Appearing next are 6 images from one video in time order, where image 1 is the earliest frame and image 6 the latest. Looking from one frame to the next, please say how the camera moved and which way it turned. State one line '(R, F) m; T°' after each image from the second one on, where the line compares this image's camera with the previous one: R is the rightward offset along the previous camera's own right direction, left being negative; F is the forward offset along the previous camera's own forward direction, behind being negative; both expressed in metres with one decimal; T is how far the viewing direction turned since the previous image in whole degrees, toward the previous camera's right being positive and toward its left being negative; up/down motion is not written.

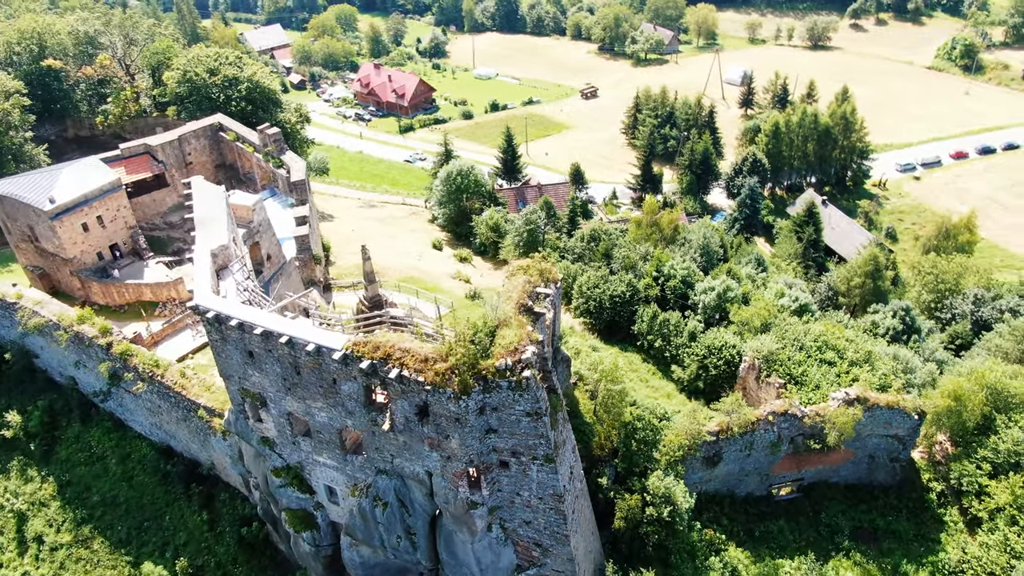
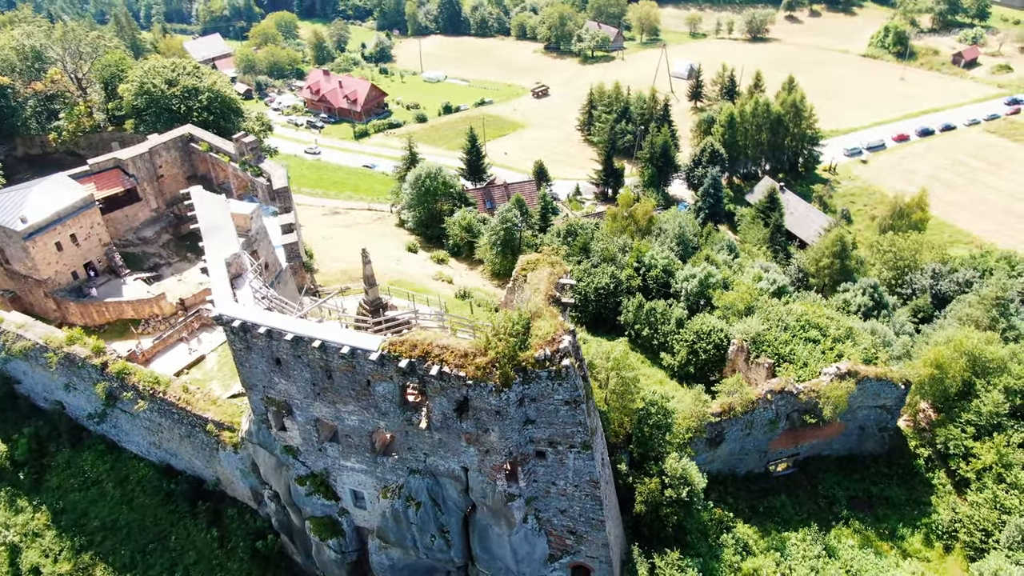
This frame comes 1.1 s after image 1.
(-2.0, -0.1) m; +4°
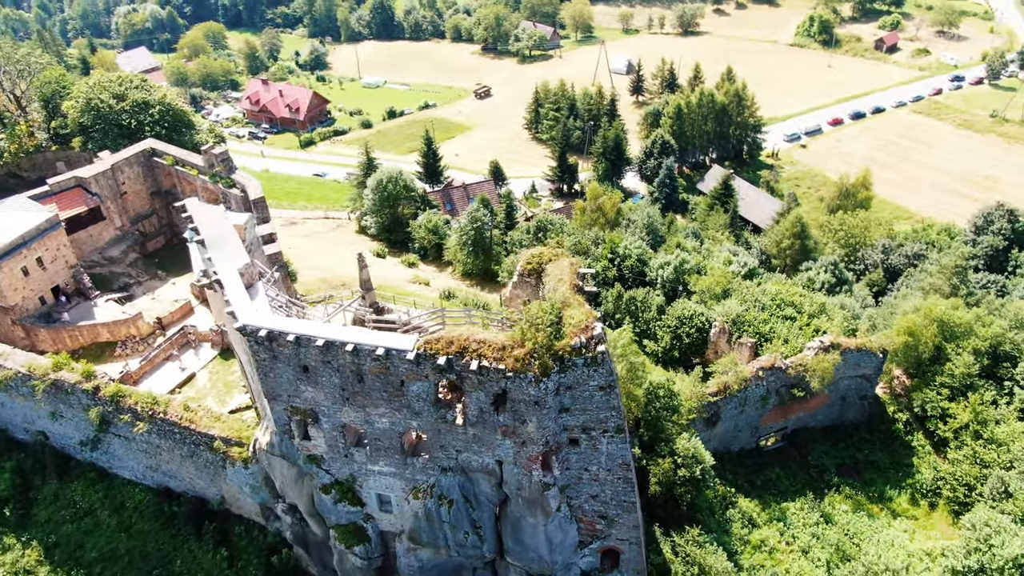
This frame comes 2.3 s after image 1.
(-2.1, -0.1) m; +5°
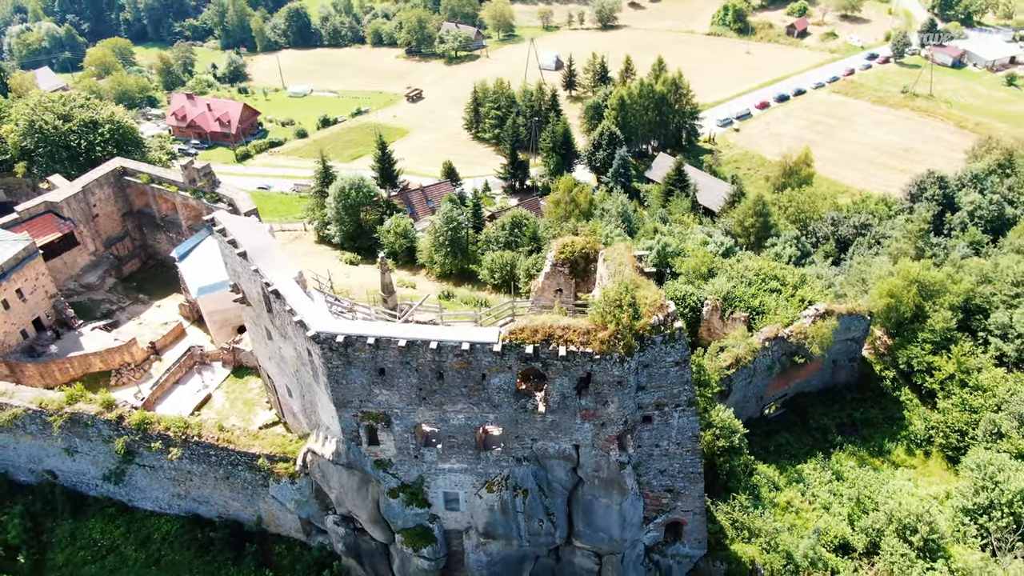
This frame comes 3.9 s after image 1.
(-3.7, -0.1) m; +6°
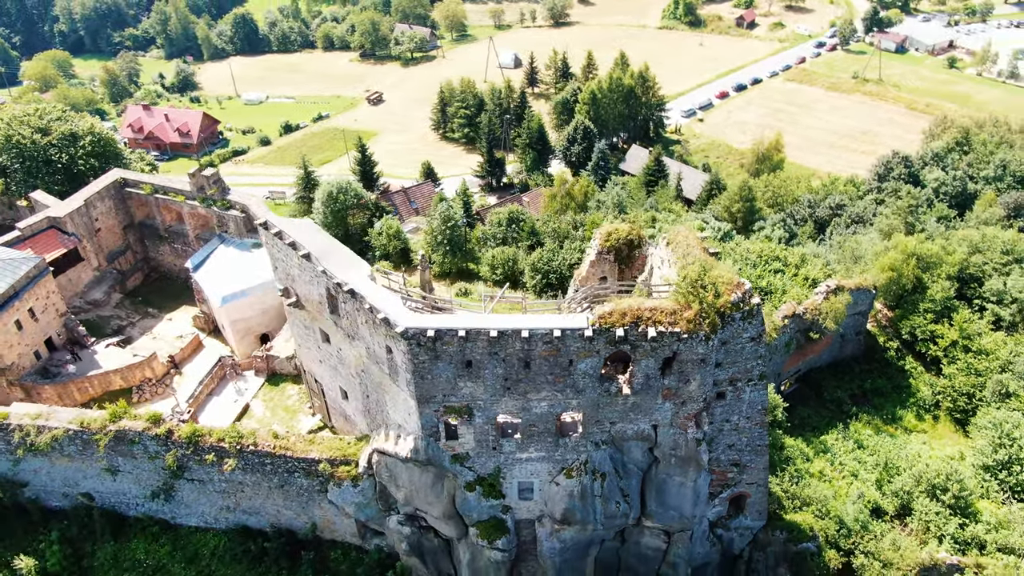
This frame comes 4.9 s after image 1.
(-3.3, -0.1) m; +4°
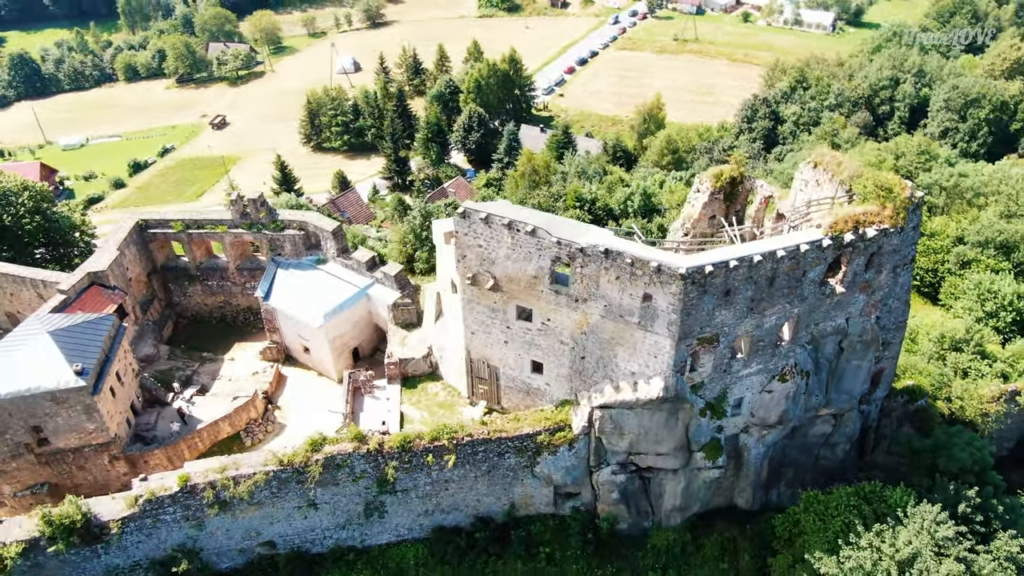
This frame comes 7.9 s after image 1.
(-11.7, +0.3) m; +16°
